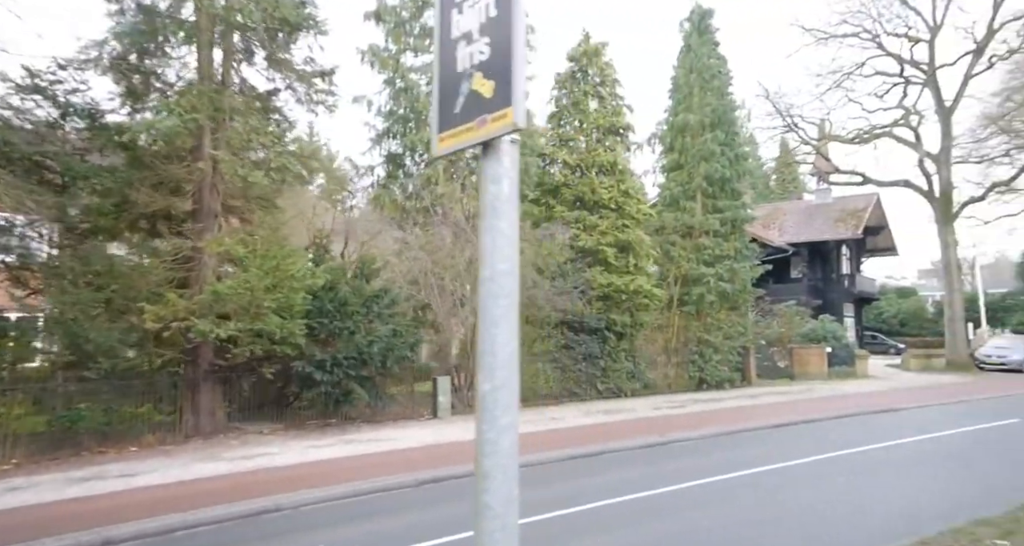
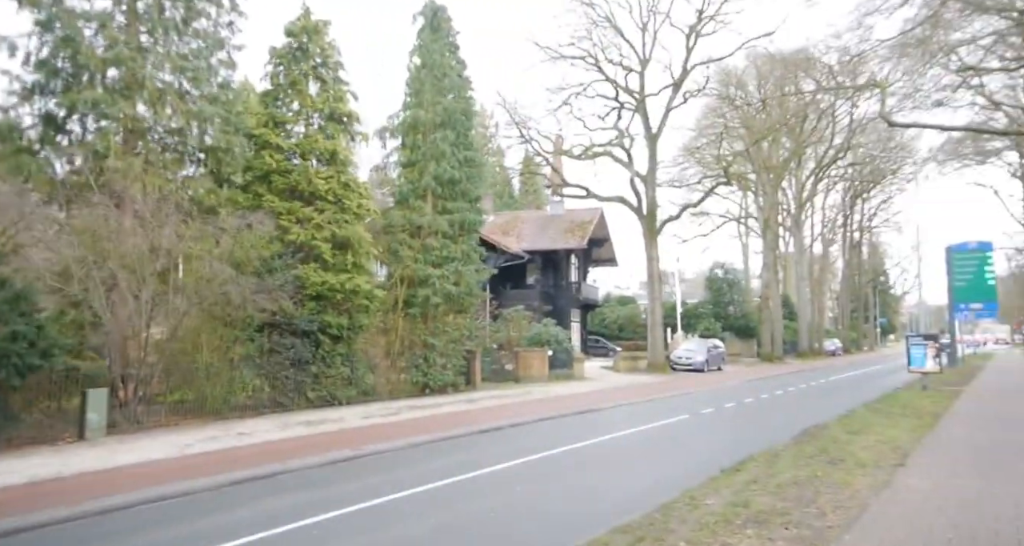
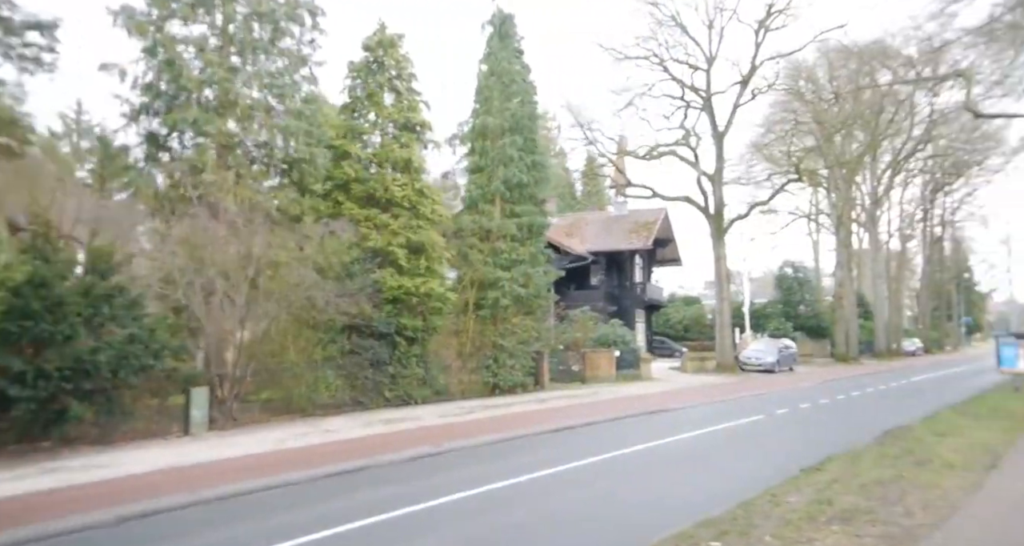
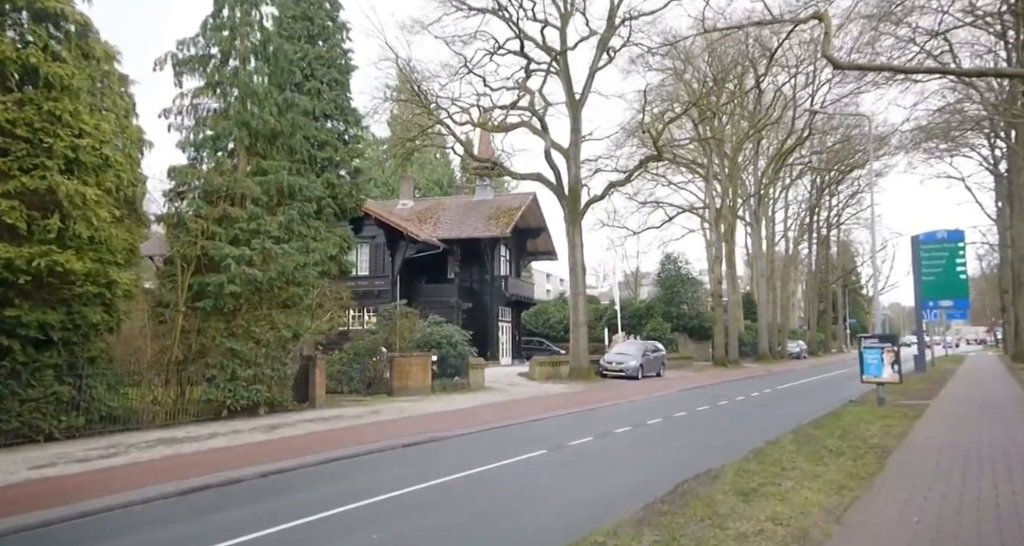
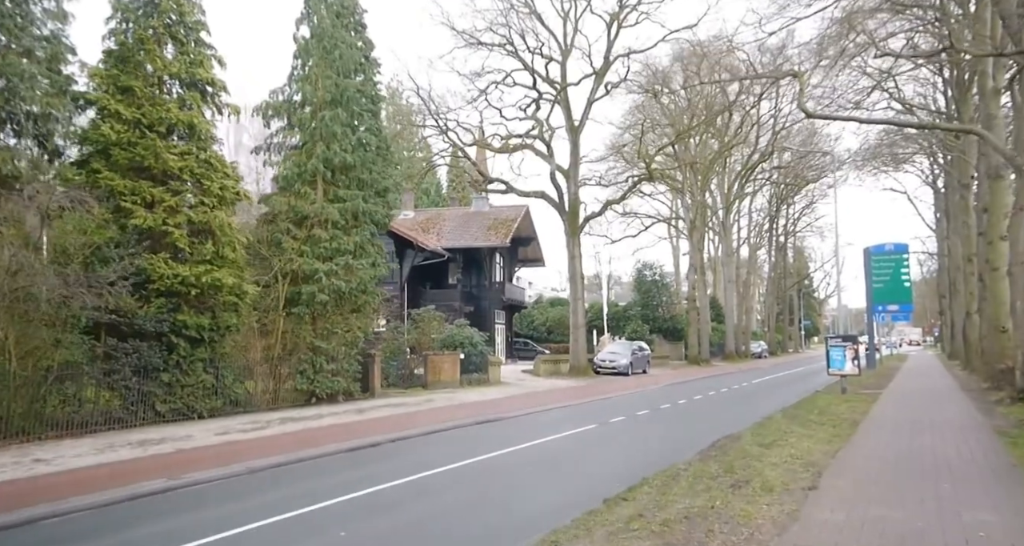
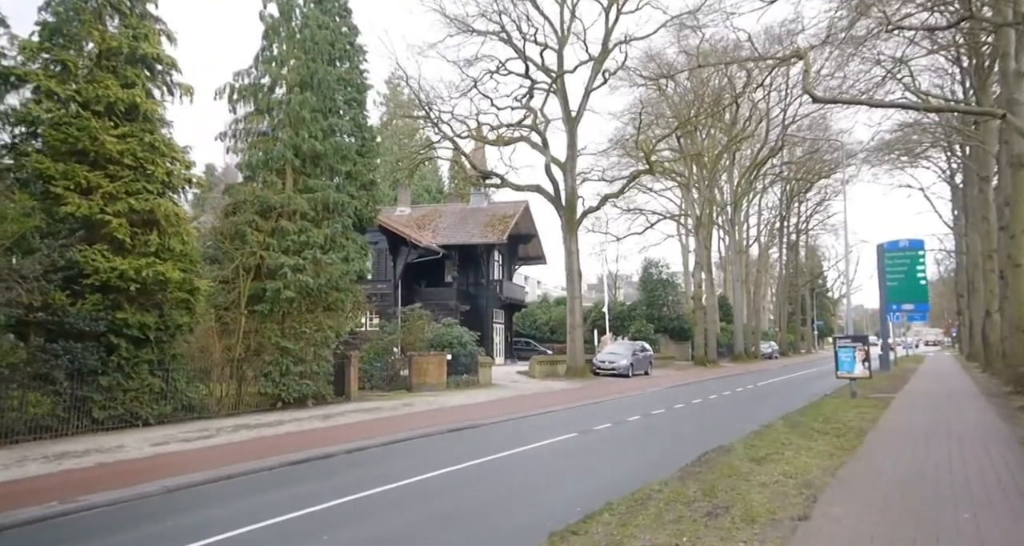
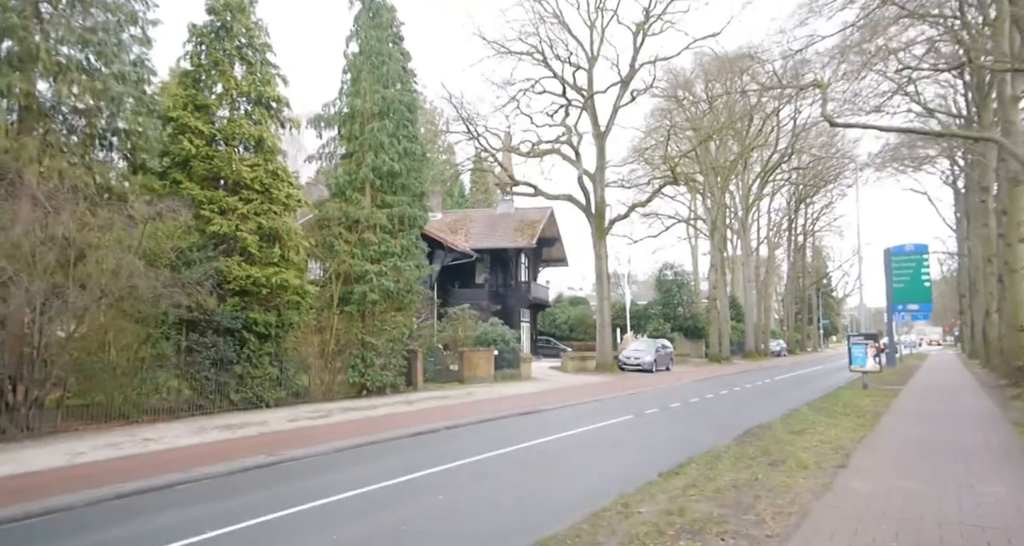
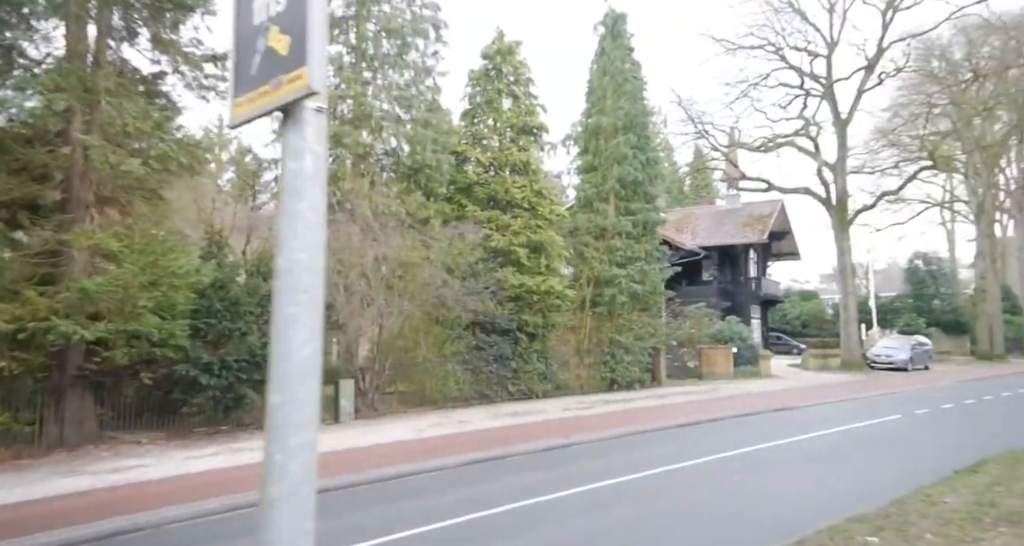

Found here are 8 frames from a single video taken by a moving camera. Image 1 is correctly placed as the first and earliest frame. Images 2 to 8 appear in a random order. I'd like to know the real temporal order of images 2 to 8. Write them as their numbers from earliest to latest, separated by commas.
8, 3, 2, 7, 5, 6, 4
